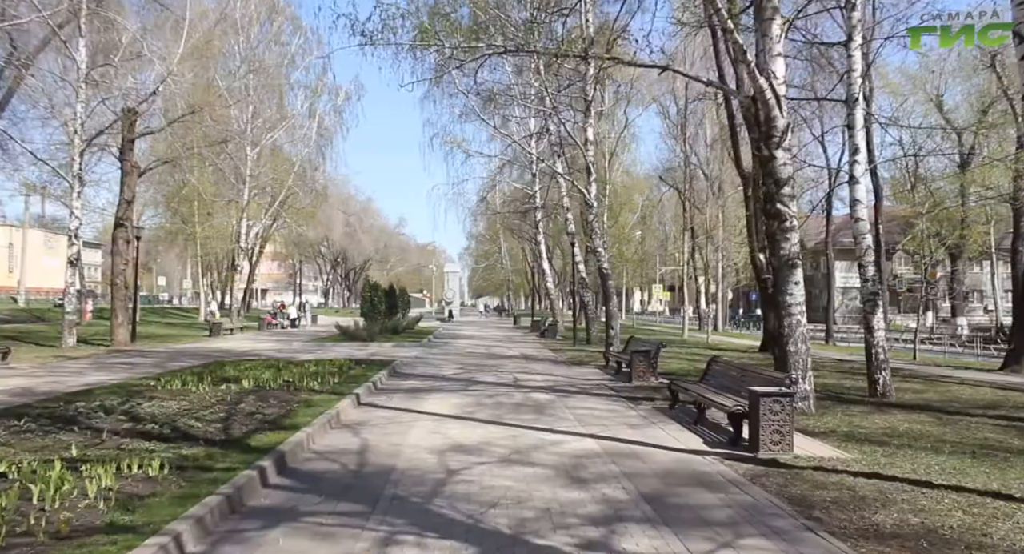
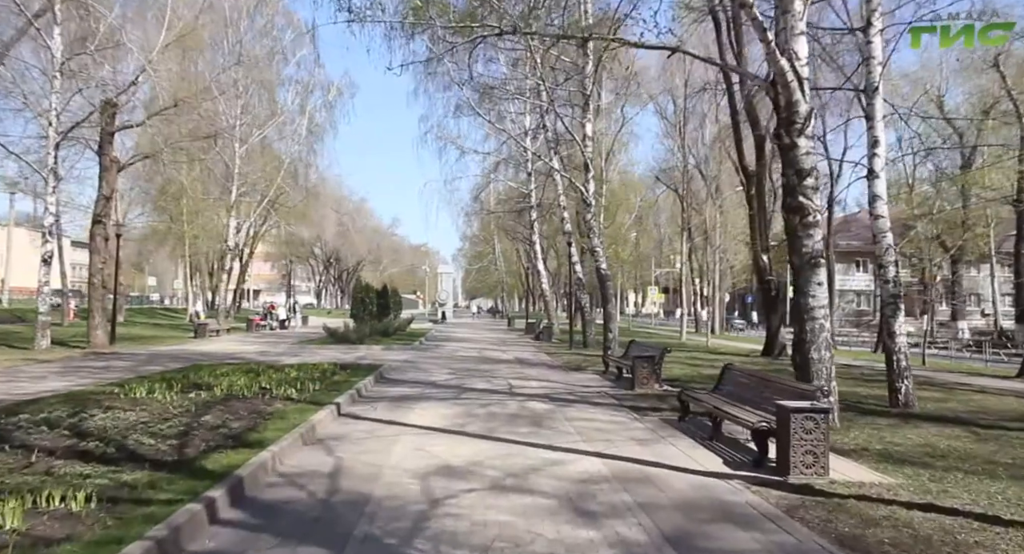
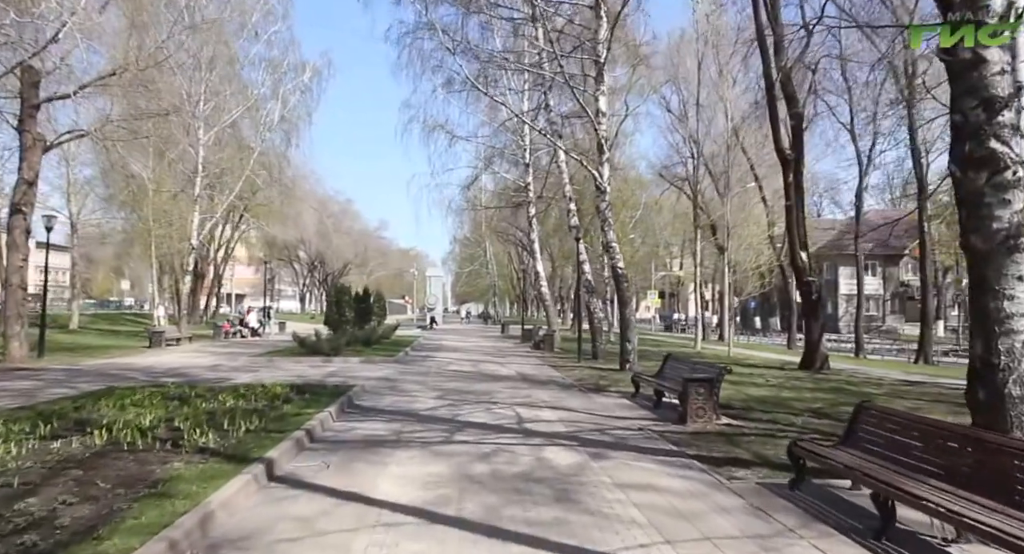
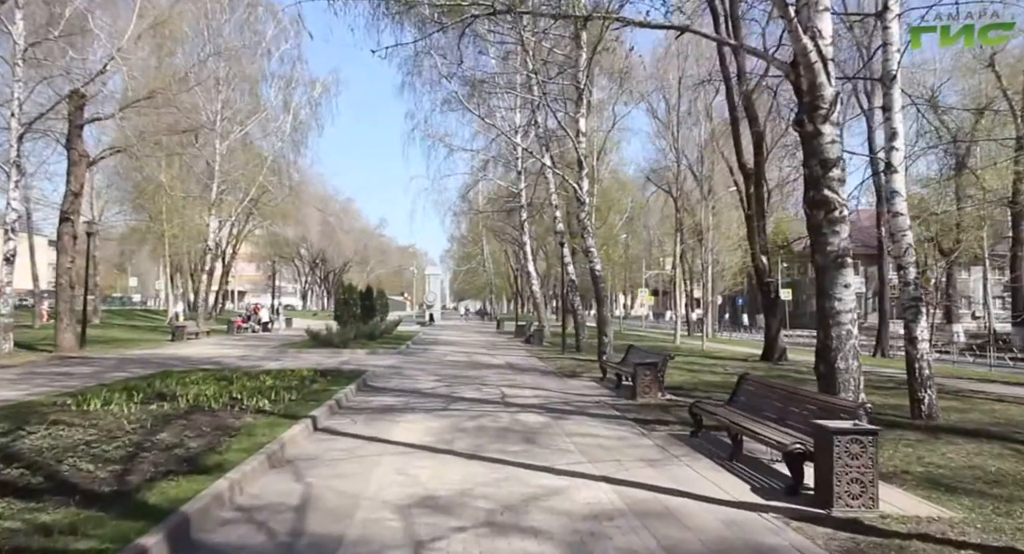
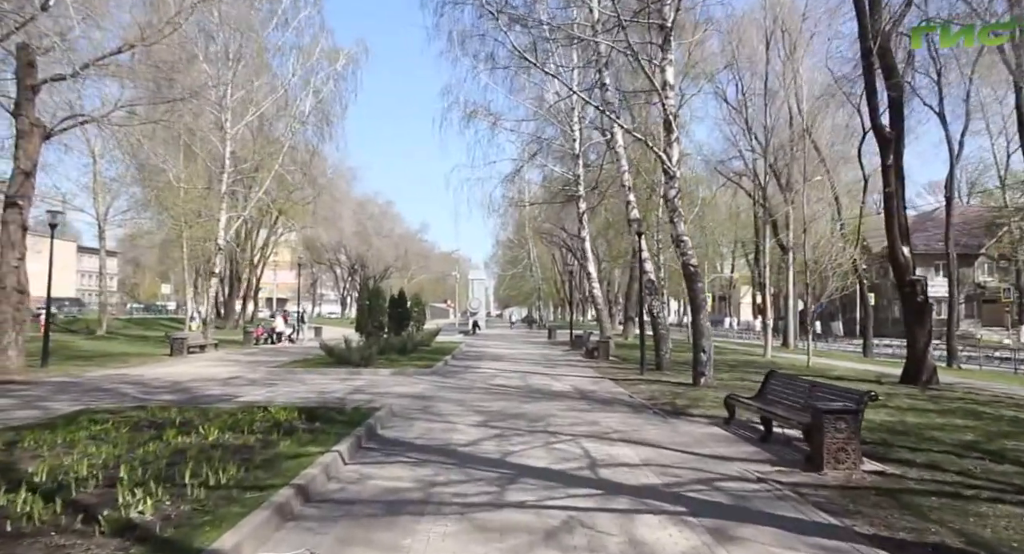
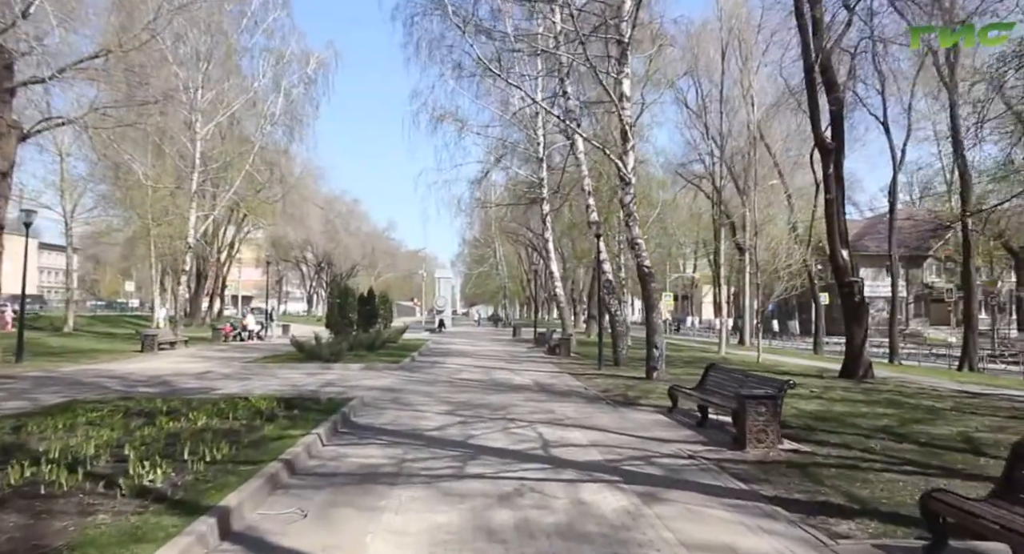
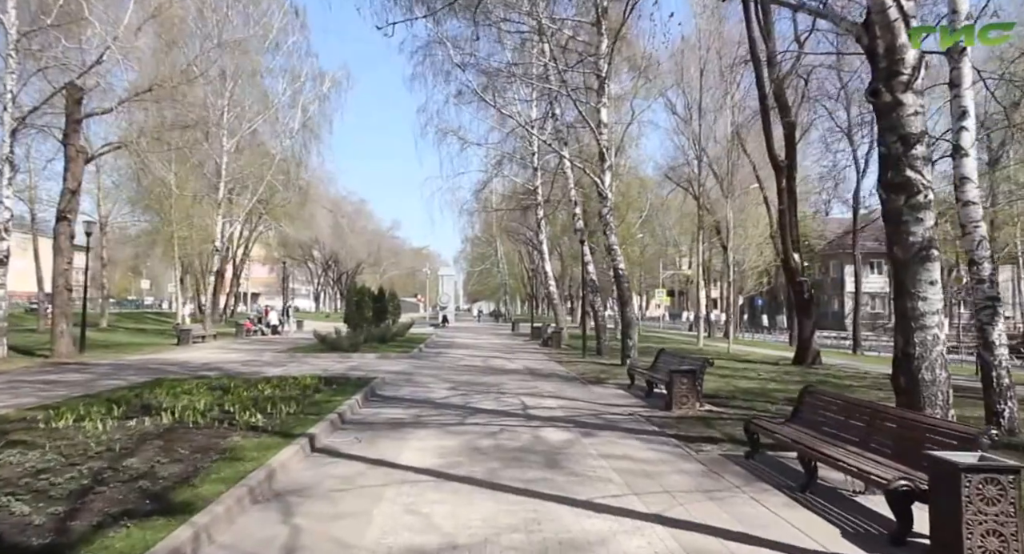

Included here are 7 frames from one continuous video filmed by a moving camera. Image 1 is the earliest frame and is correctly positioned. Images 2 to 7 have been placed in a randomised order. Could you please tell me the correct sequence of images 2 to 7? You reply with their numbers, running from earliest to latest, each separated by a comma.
2, 4, 7, 3, 6, 5
